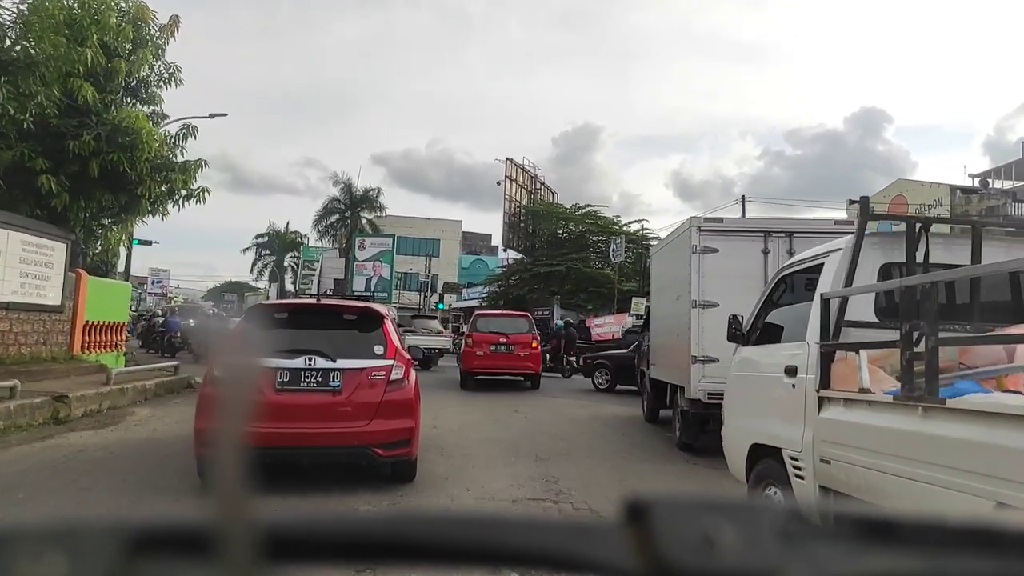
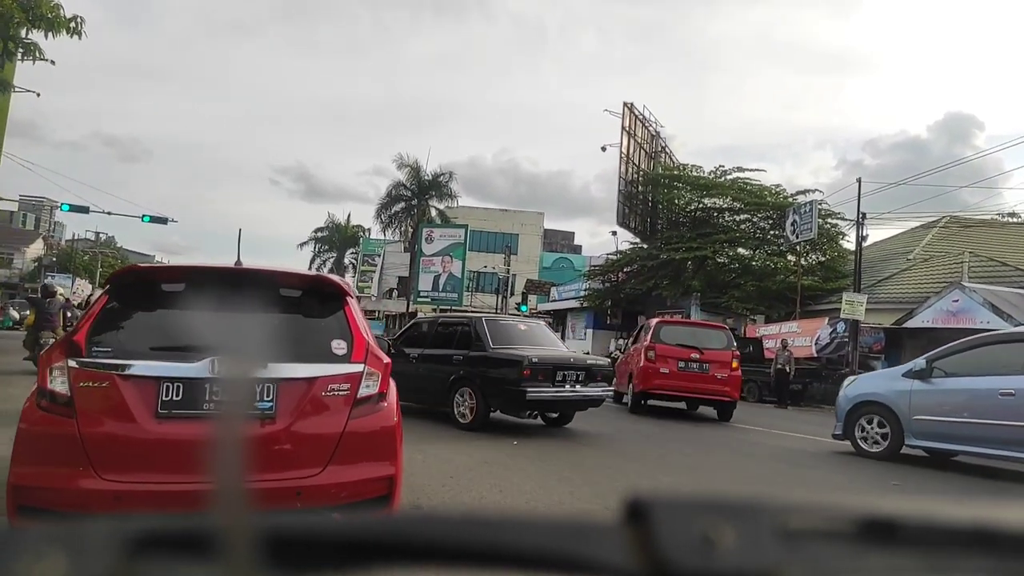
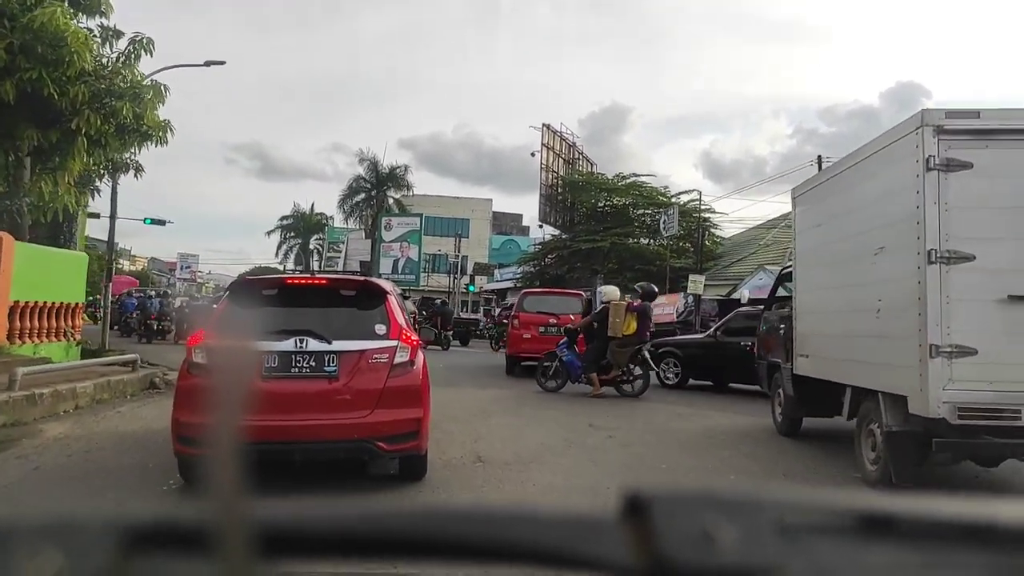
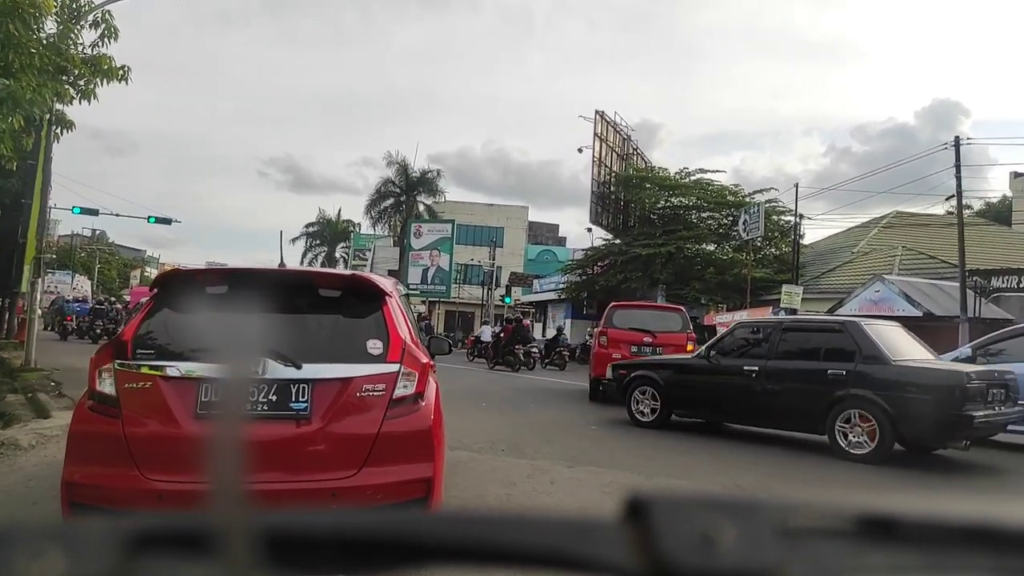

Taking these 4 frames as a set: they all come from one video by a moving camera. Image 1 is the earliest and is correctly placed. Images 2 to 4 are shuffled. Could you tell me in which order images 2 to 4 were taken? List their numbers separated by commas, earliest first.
3, 4, 2
